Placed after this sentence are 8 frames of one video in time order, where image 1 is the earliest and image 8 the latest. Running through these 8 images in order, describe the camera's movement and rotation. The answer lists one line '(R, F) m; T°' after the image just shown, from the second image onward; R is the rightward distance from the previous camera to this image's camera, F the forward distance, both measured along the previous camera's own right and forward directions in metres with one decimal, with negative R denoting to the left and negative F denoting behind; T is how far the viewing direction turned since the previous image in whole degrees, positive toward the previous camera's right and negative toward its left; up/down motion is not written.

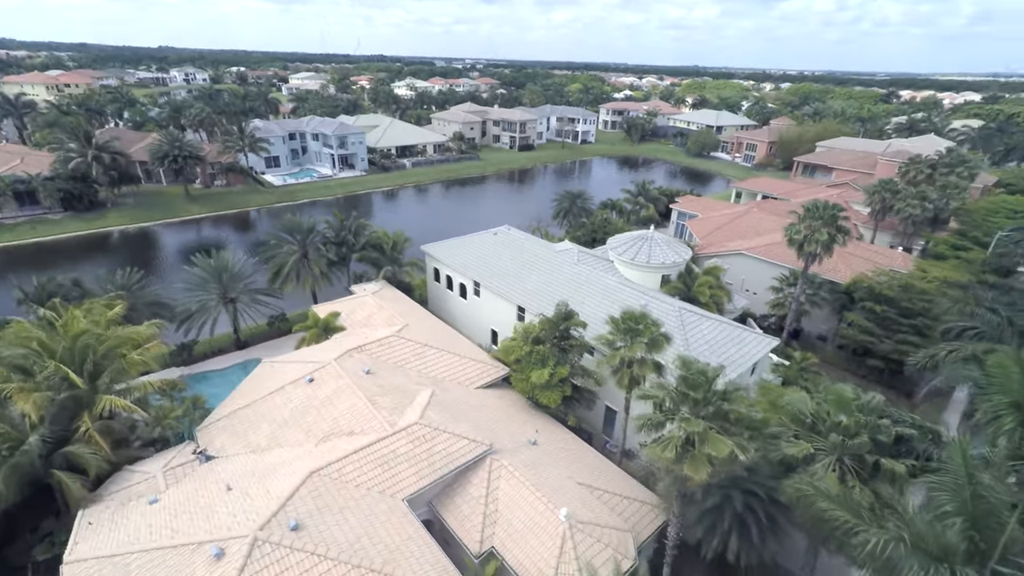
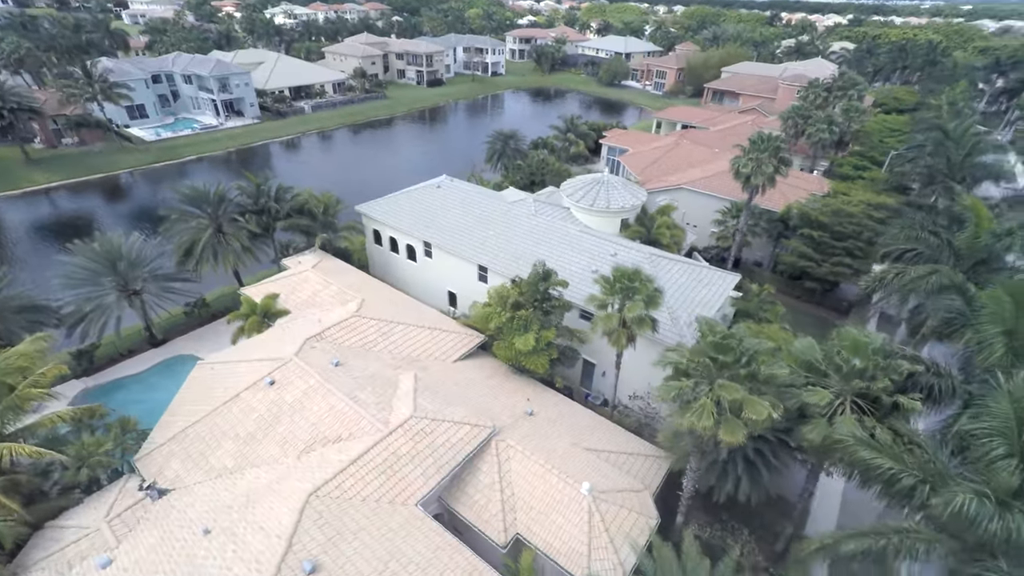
(-3.0, +2.4) m; +10°
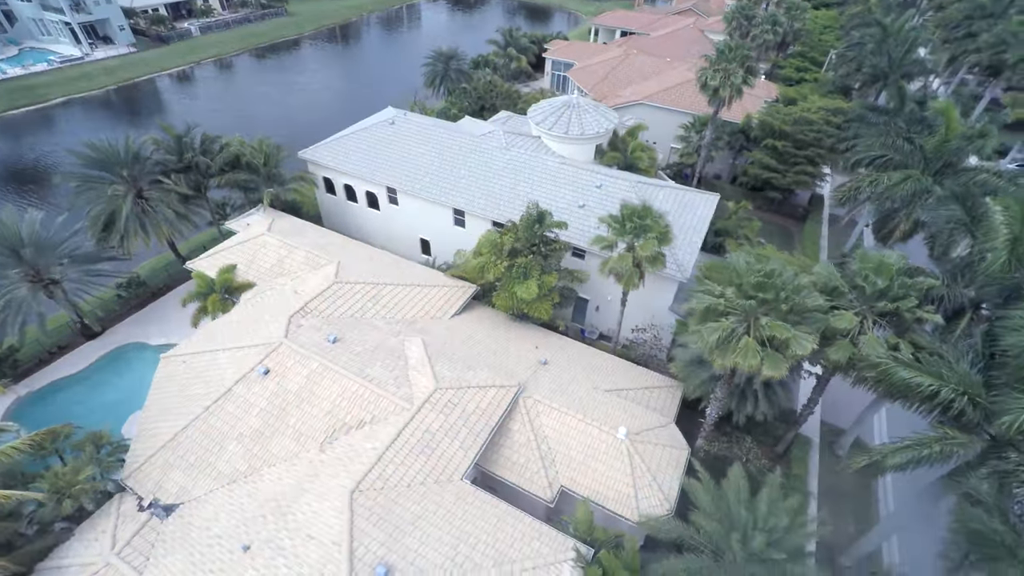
(-3.1, +1.7) m; +7°
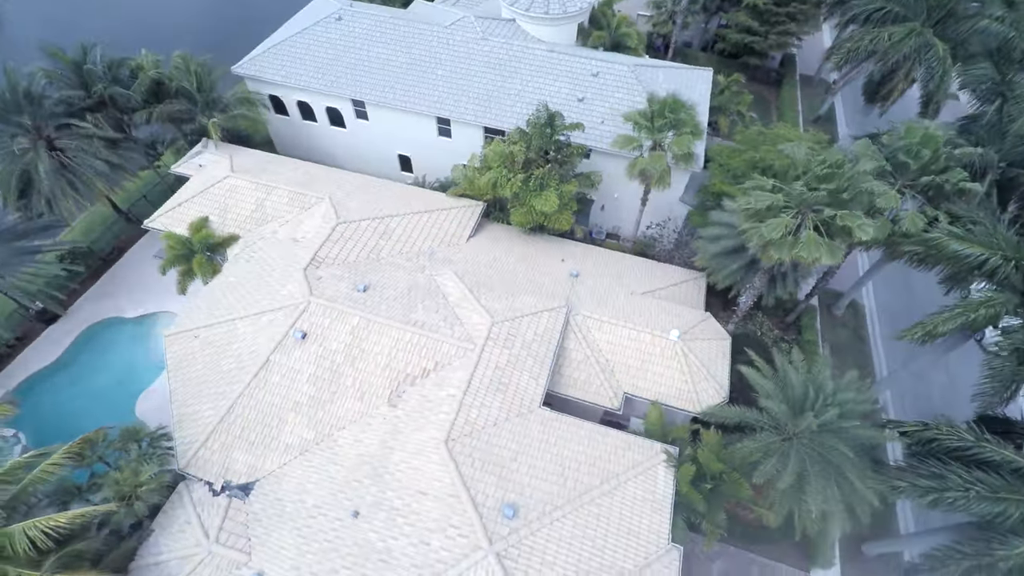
(-3.9, +1.4) m; +6°
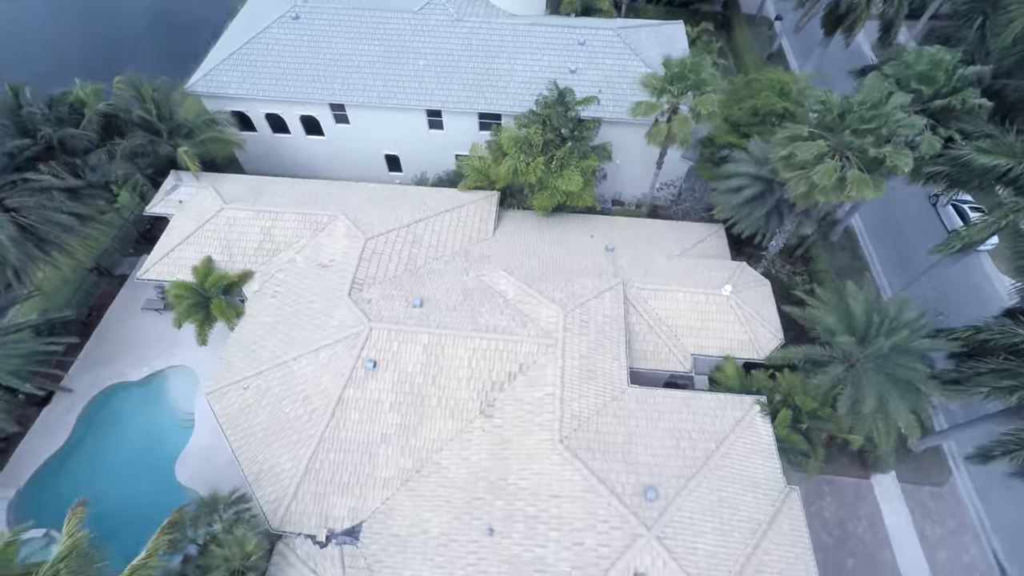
(-4.4, +0.6) m; +6°
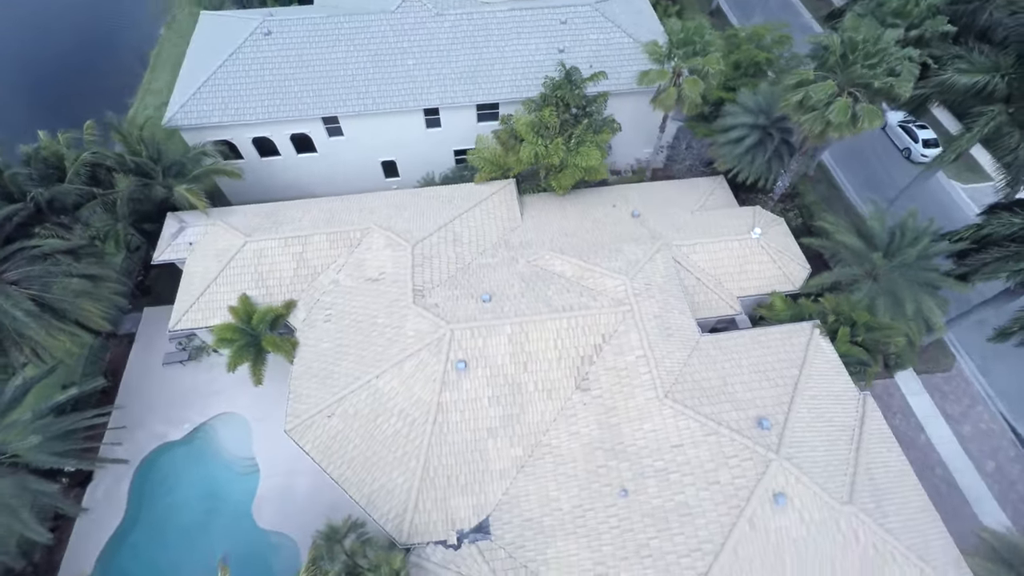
(-4.6, -0.2) m; +6°
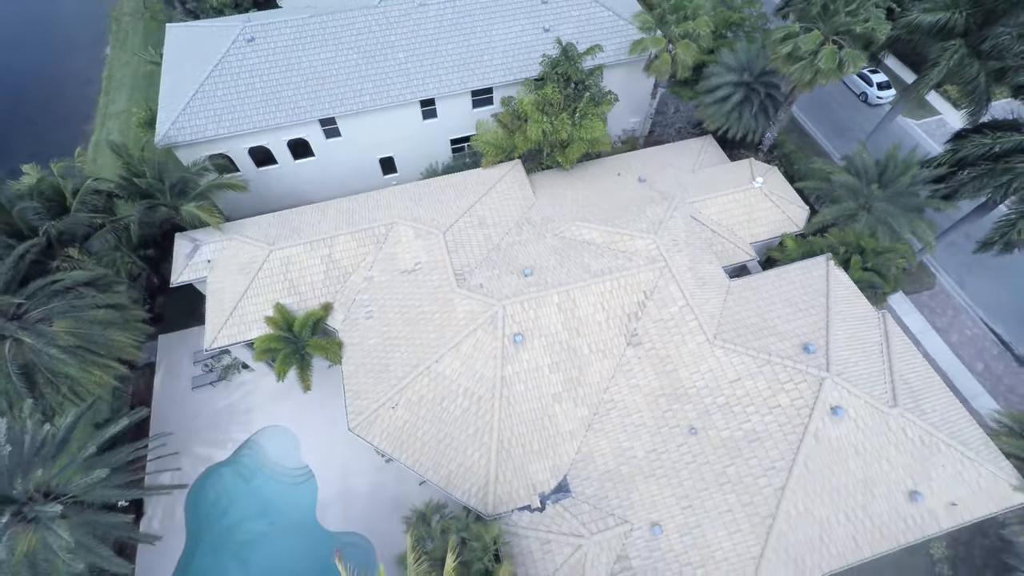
(-3.2, -0.5) m; +4°
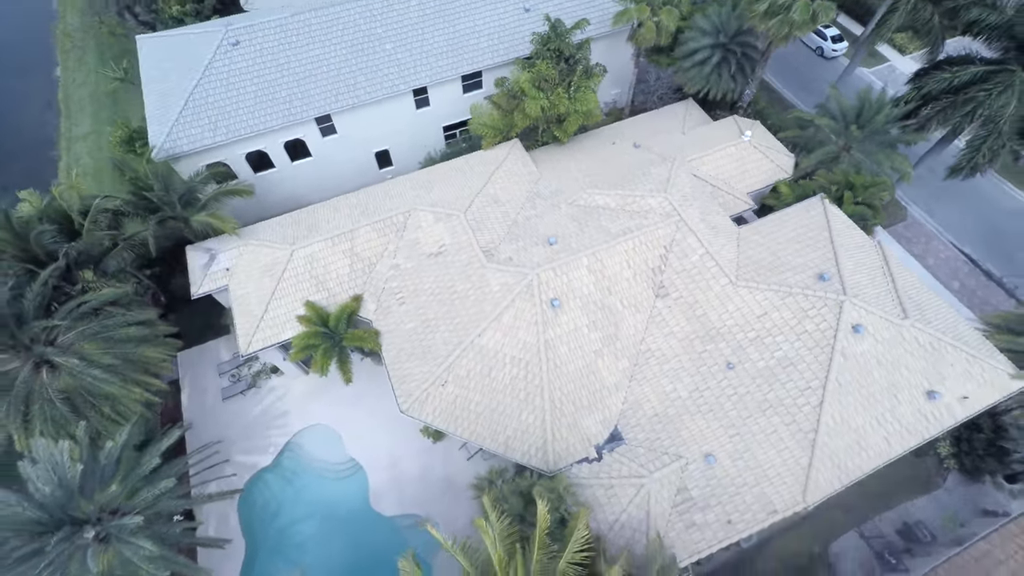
(-2.6, -0.7) m; +4°
